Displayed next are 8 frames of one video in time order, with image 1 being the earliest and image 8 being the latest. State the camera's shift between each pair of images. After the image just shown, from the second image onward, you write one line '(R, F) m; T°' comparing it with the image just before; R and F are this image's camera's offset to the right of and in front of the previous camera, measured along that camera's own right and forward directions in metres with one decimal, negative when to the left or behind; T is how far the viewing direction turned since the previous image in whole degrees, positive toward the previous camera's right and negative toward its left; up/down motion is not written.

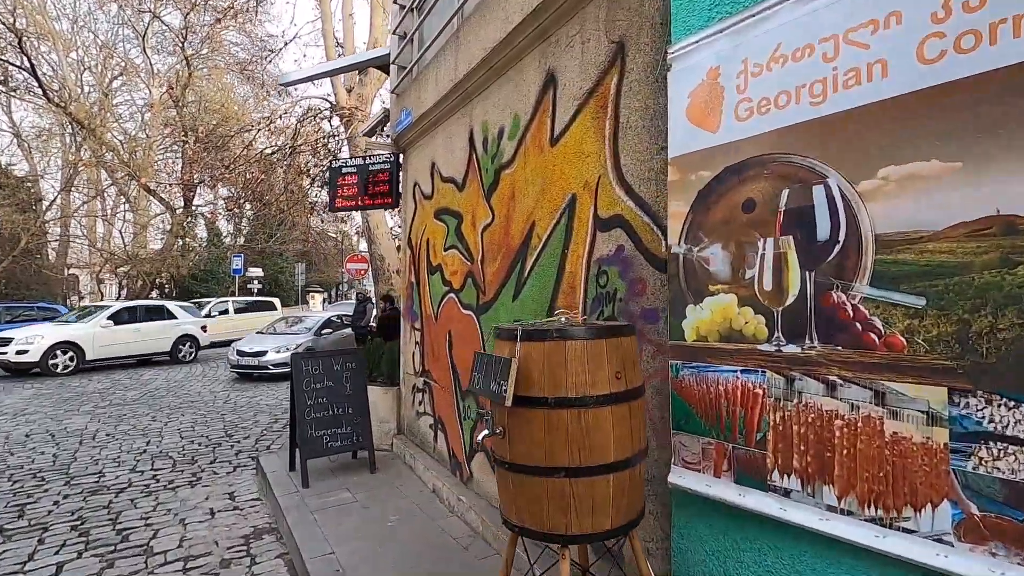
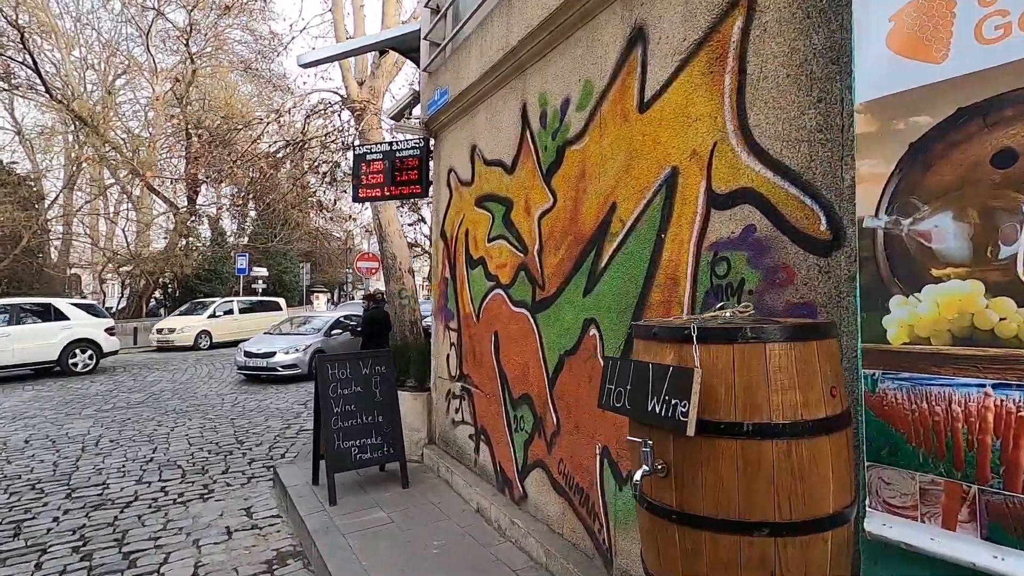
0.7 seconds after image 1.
(-0.4, +0.5) m; 0°
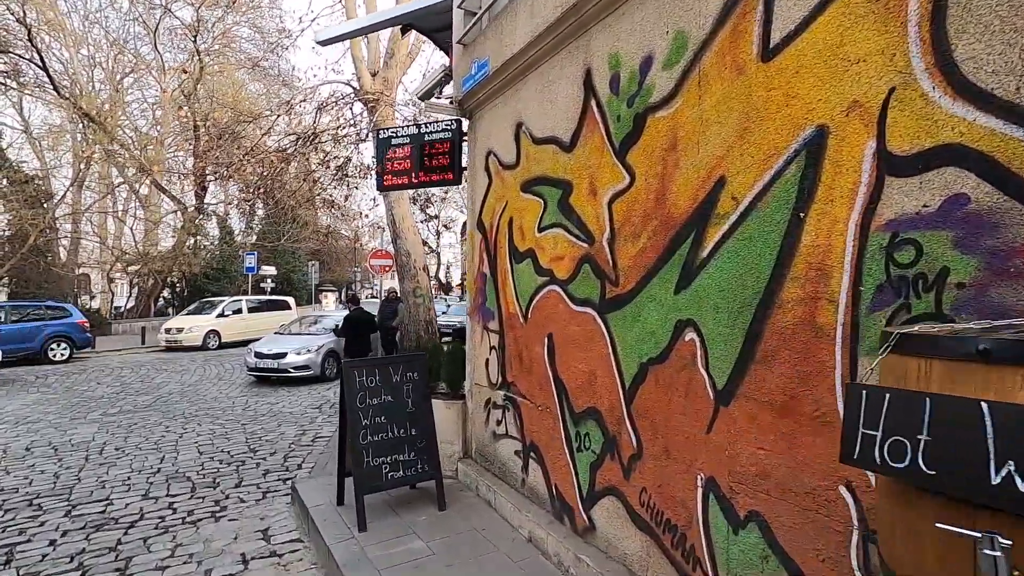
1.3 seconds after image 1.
(-0.4, +0.6) m; -1°
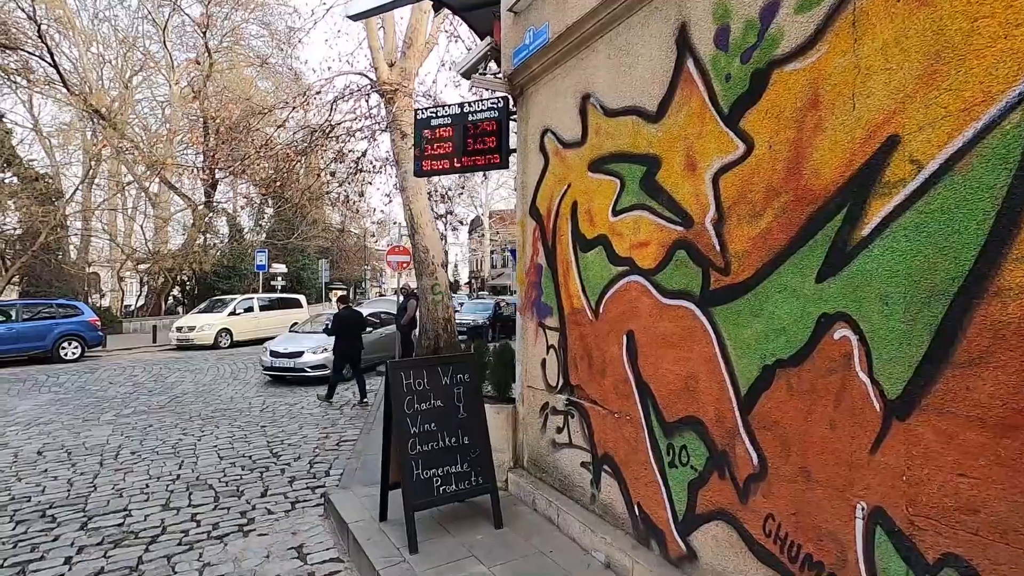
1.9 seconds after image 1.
(-0.4, +0.5) m; -1°
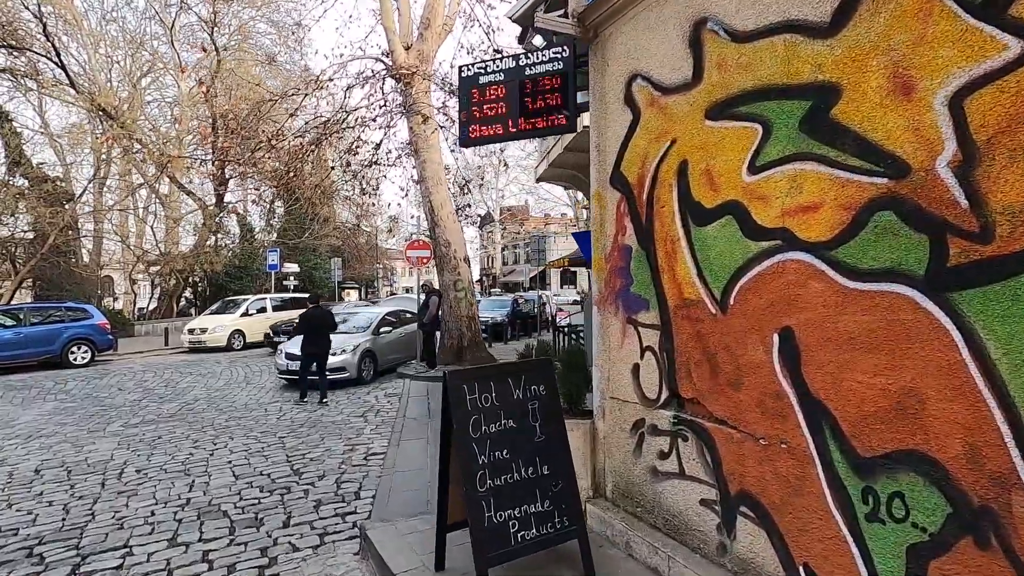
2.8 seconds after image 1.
(-0.5, +0.9) m; -1°
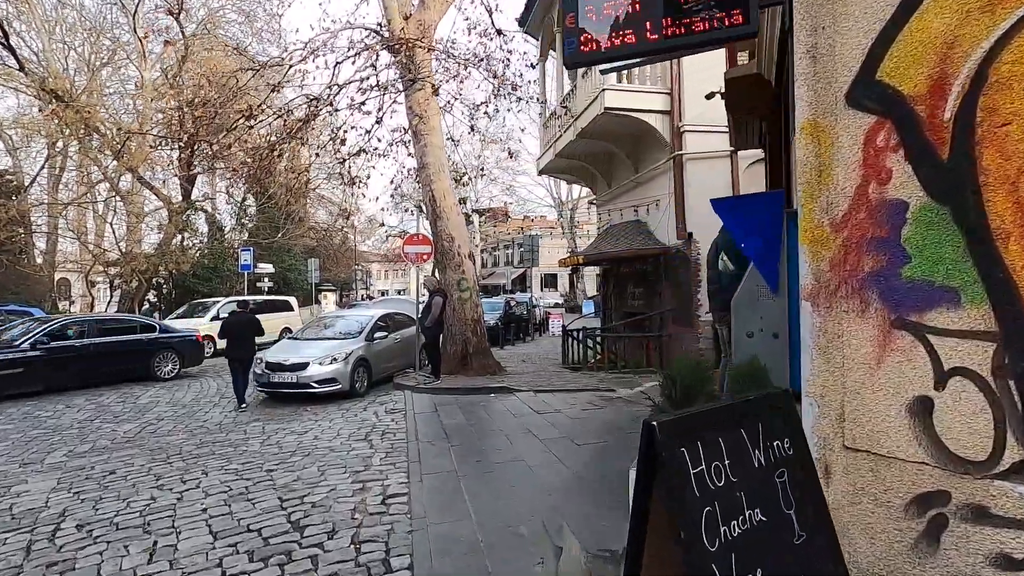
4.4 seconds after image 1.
(-0.9, +1.5) m; +3°
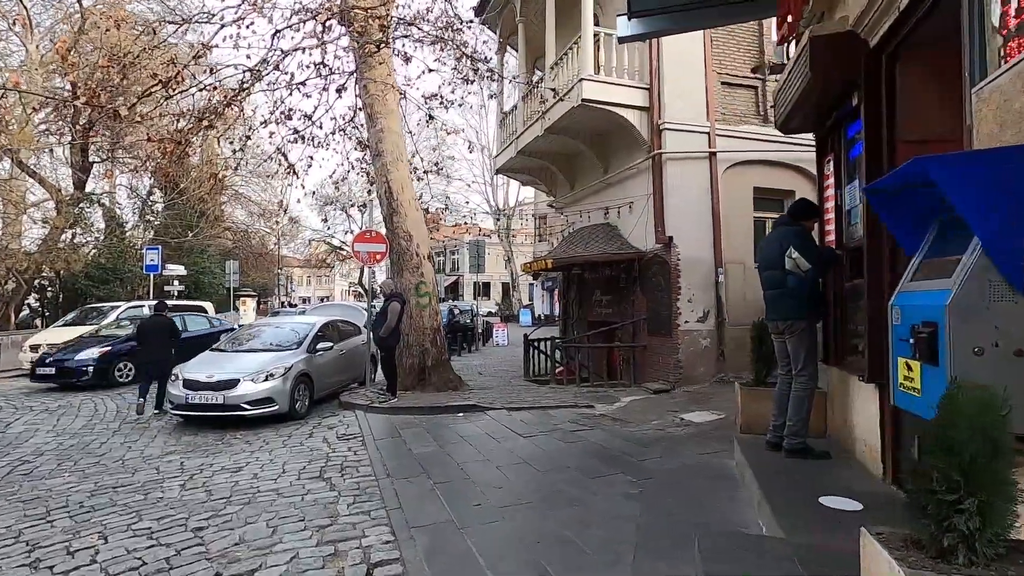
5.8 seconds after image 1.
(-0.8, +1.3) m; +8°
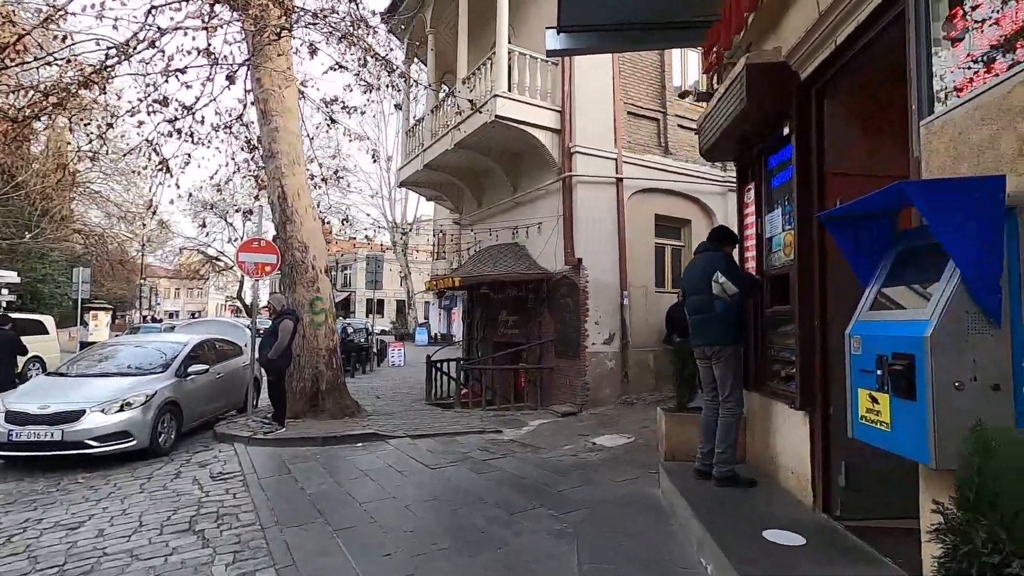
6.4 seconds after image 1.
(-0.2, +0.5) m; +11°
